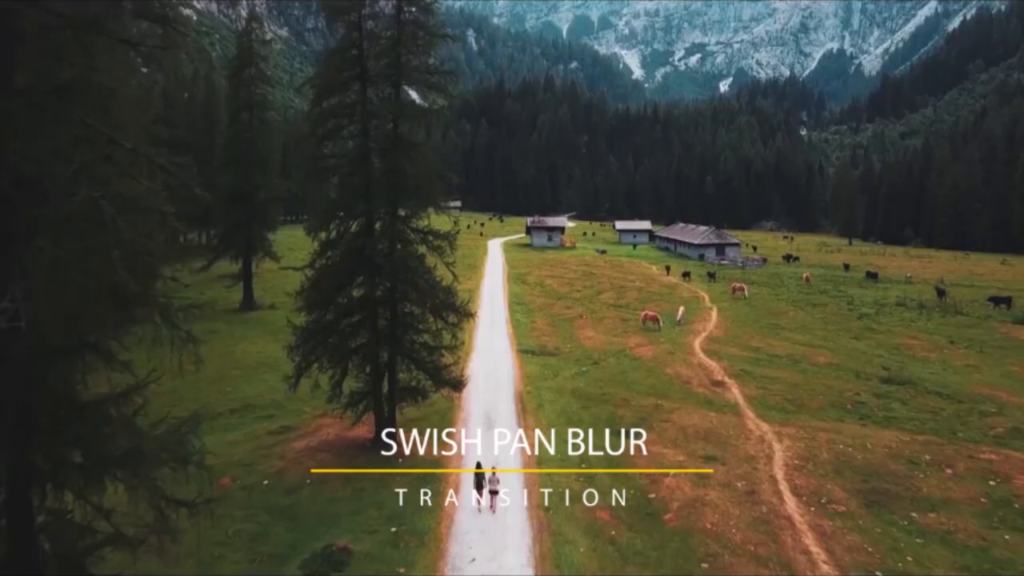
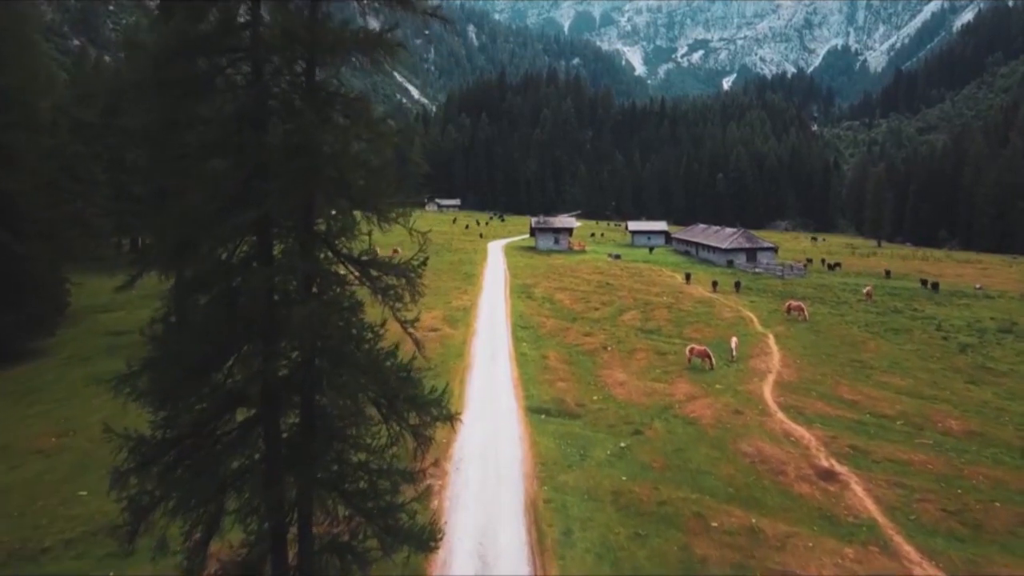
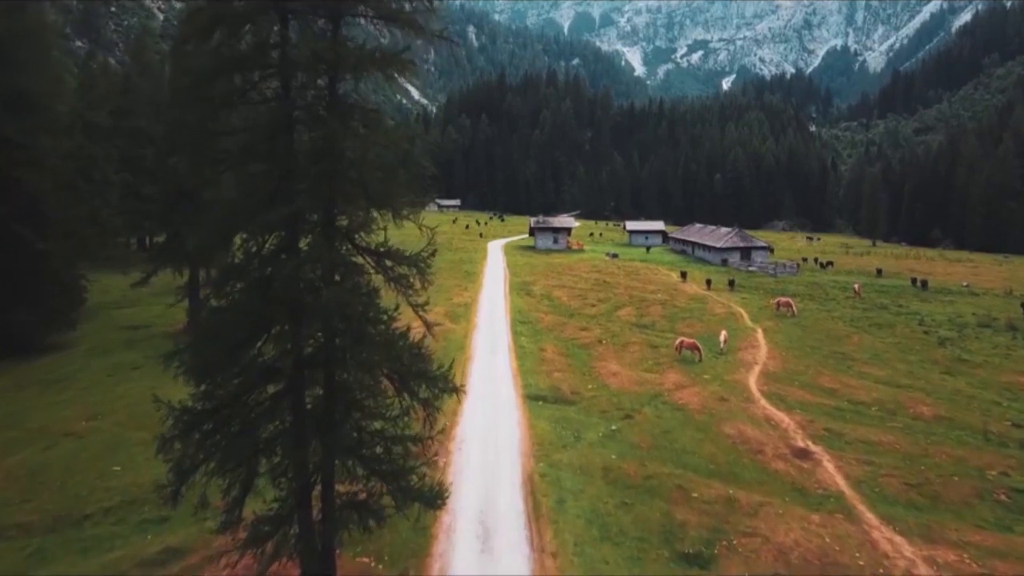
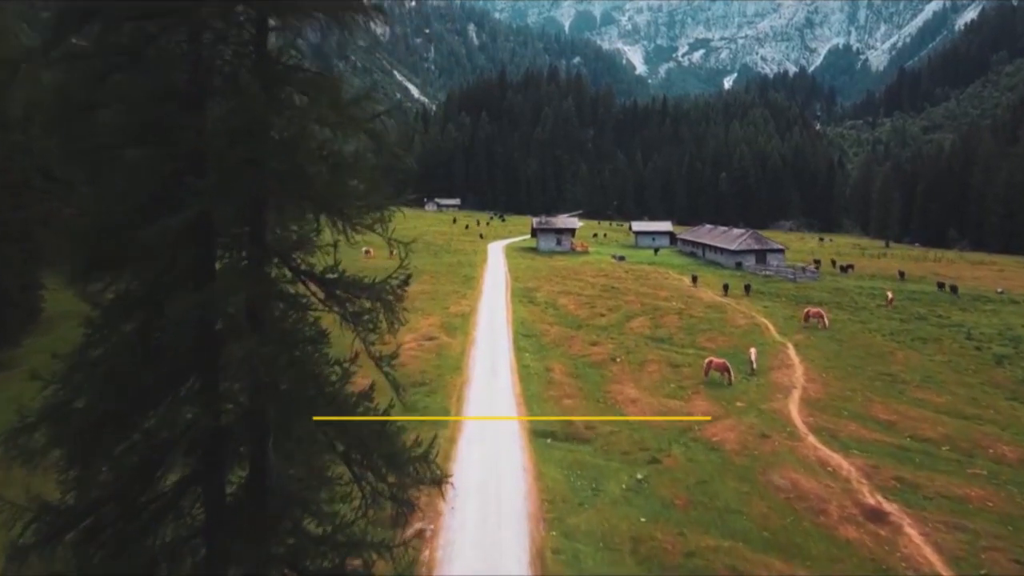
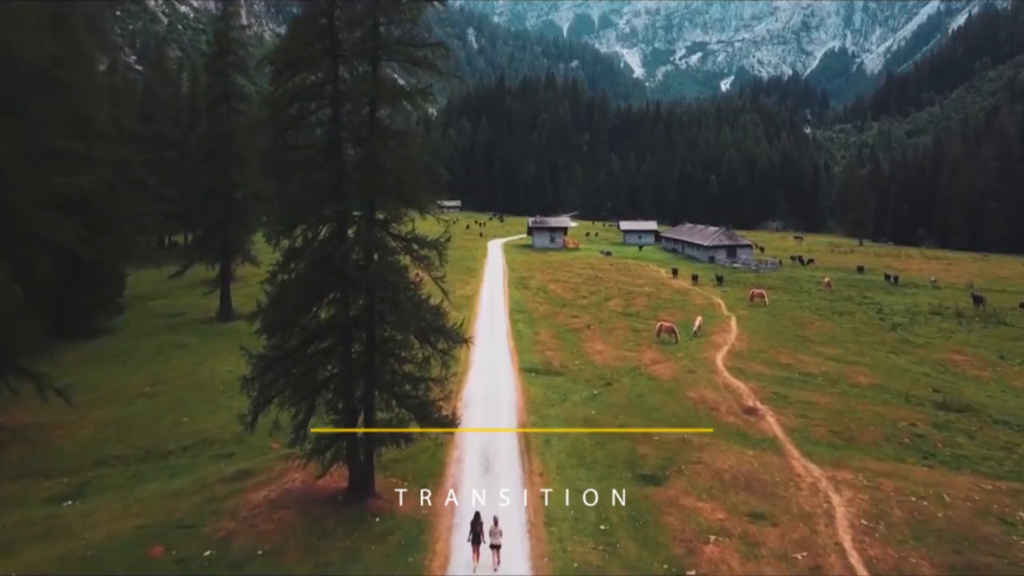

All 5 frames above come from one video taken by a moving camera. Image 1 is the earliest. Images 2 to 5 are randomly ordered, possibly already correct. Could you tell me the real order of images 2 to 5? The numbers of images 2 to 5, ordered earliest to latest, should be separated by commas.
5, 3, 2, 4
